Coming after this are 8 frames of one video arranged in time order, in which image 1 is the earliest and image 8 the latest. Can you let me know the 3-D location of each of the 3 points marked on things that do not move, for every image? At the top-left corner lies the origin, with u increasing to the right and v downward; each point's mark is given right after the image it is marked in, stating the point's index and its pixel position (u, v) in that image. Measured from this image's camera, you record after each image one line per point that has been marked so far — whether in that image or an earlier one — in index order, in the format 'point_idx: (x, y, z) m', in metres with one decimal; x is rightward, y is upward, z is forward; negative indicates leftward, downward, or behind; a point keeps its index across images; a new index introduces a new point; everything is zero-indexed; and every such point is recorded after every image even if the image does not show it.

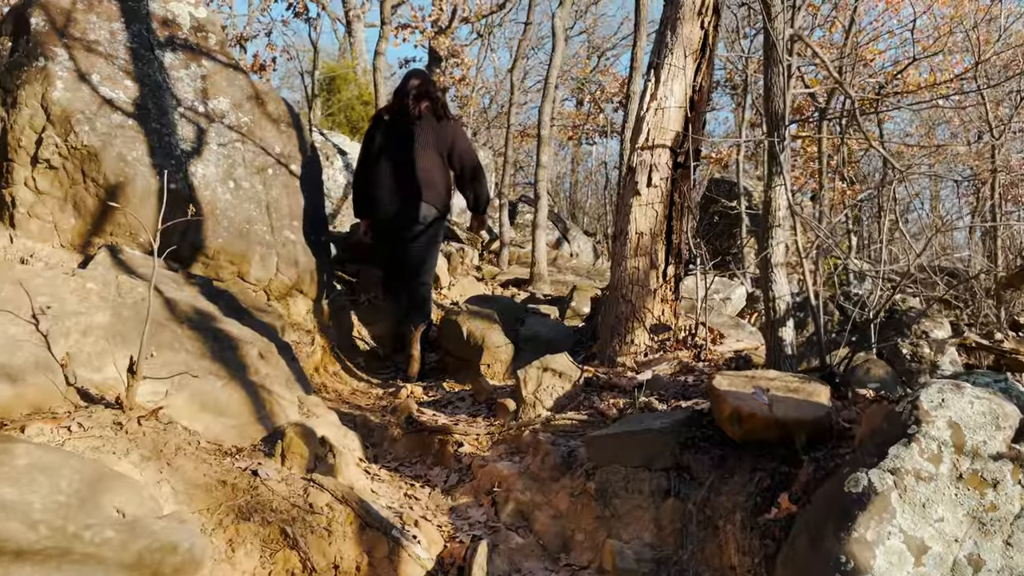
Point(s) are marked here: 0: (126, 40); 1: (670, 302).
0: (-3.3, +2.1, +6.9) m
1: (+1.2, -0.1, +6.1) m
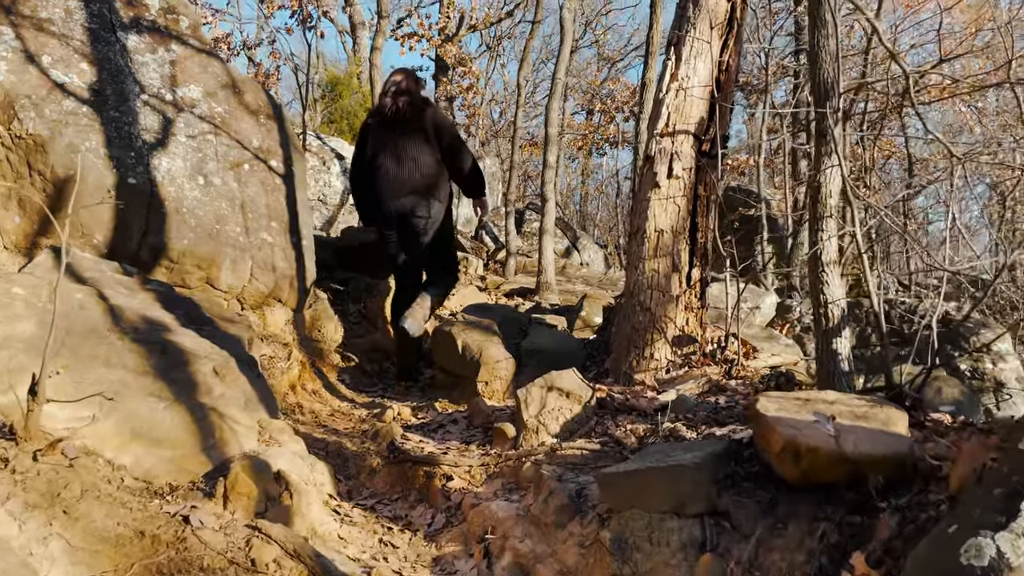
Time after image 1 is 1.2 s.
0: (-3.2, +2.0, +6.2) m
1: (+1.2, -0.1, +5.3) m
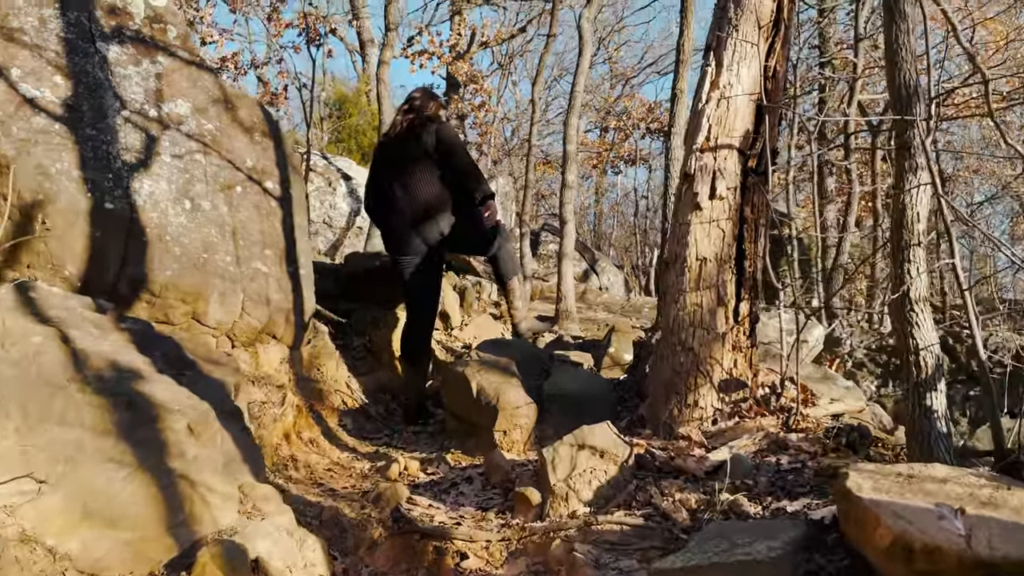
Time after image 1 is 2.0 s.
0: (-3.1, +1.8, +5.7) m
1: (+1.3, -0.3, +4.6) m
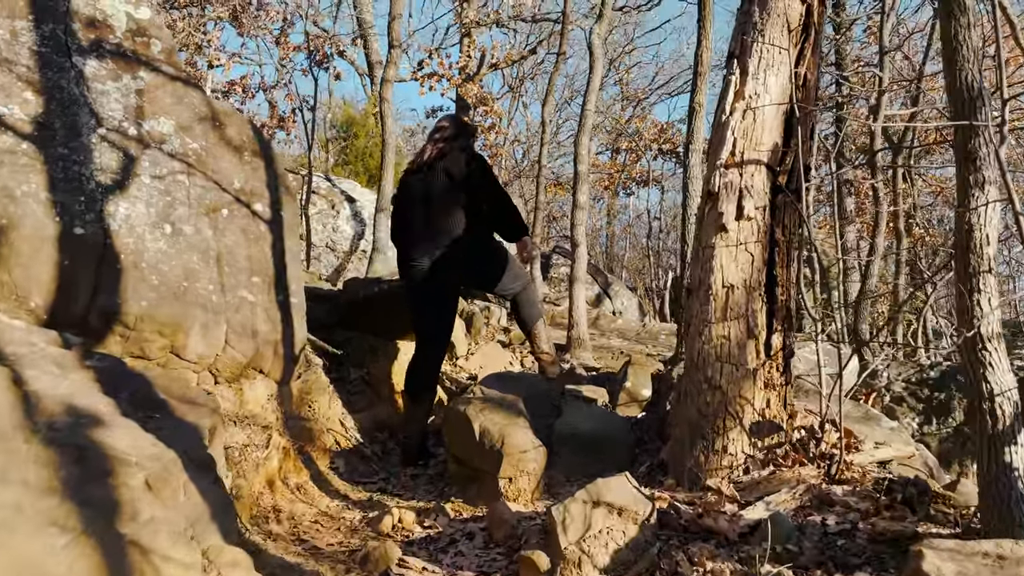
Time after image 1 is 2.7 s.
0: (-3.1, +1.6, +5.3) m
1: (+1.3, -0.5, +4.1) m
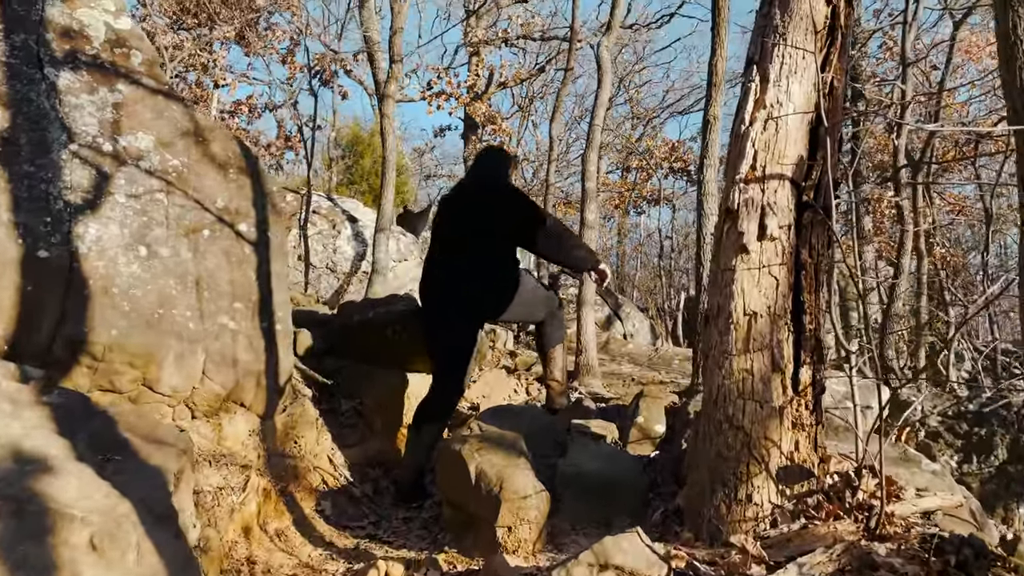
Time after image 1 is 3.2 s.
0: (-3.1, +1.4, +5.0) m
1: (+1.3, -0.6, +3.7) m
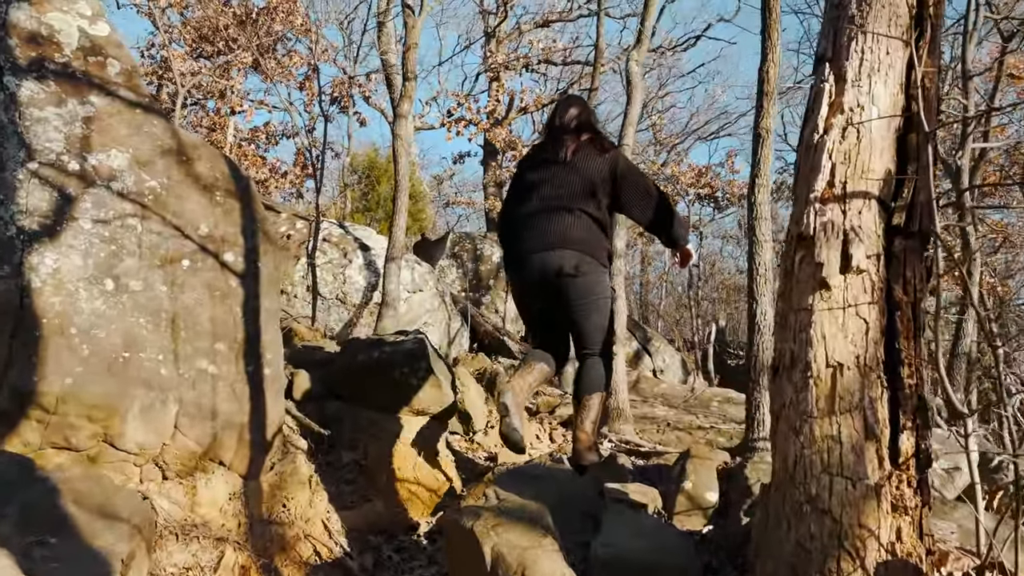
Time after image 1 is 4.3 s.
0: (-2.9, +1.2, +4.4) m
1: (+1.4, -0.8, +2.9) m
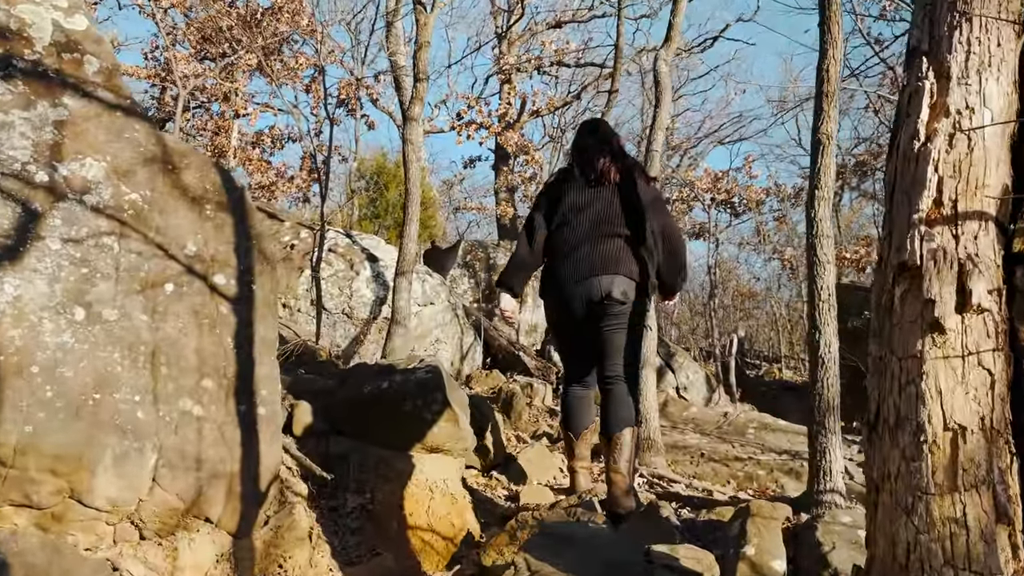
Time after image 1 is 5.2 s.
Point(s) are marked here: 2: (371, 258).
0: (-2.8, +1.1, +3.8) m
1: (+1.5, -0.9, +2.3) m
2: (-1.8, +0.4, +10.4) m
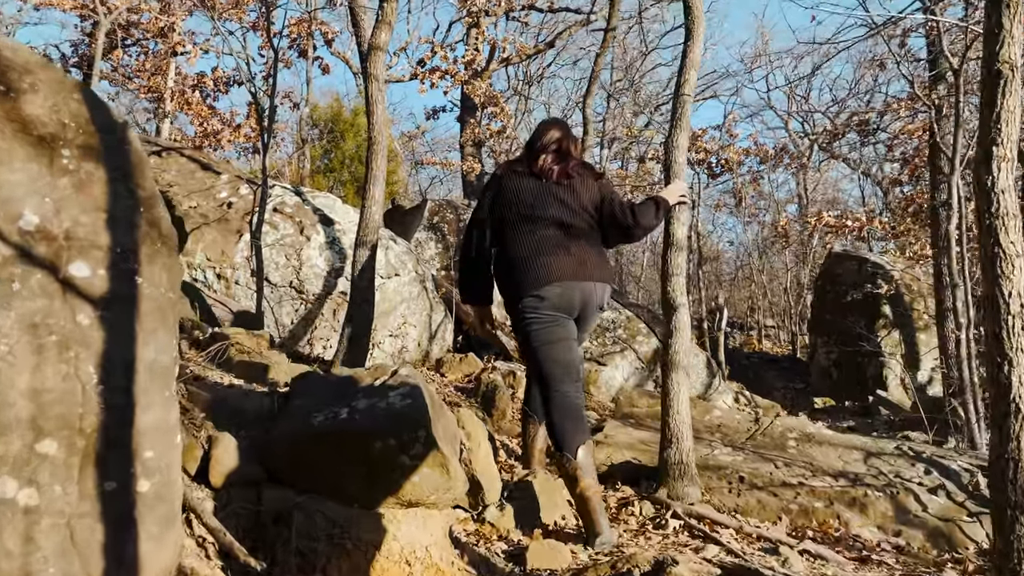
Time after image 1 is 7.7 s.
0: (-2.7, +1.1, +2.1) m
1: (+1.7, -1.0, +1.0) m
2: (-2.0, +0.7, +8.8) m
